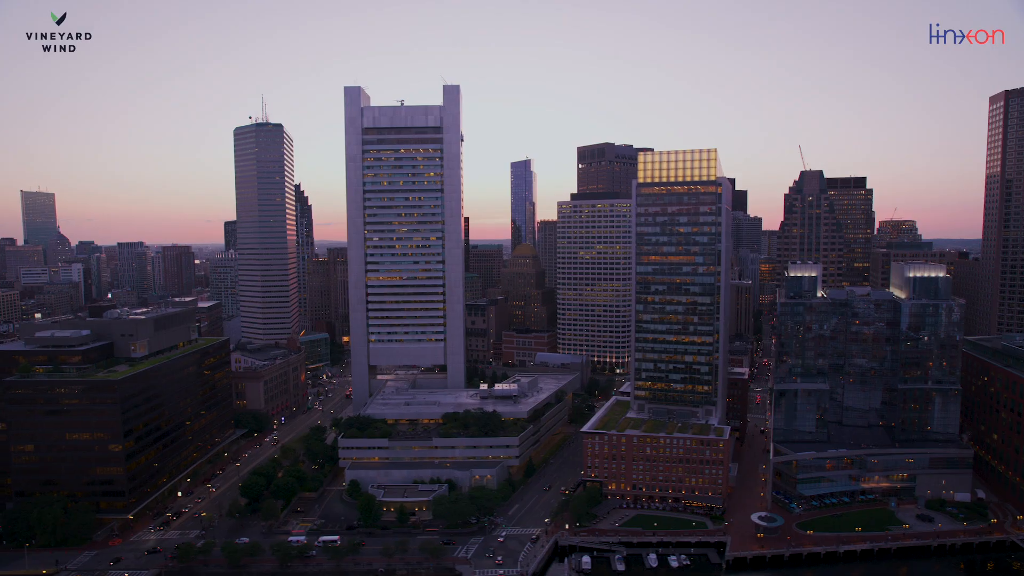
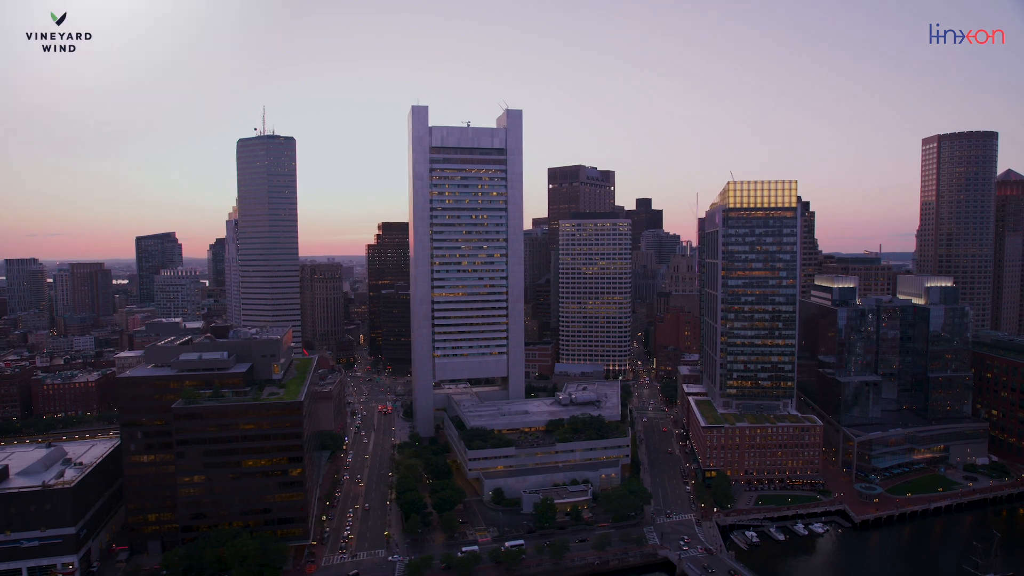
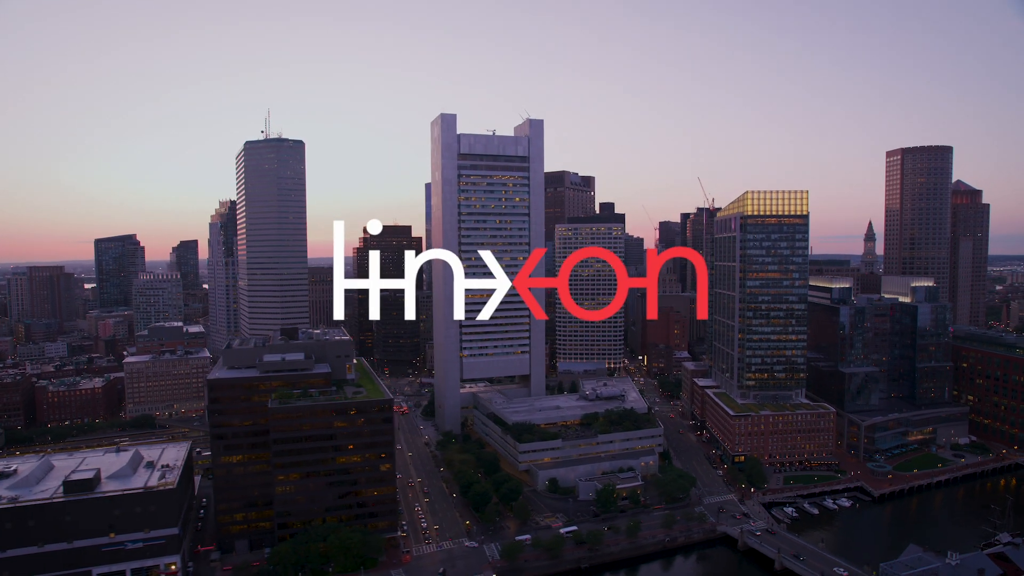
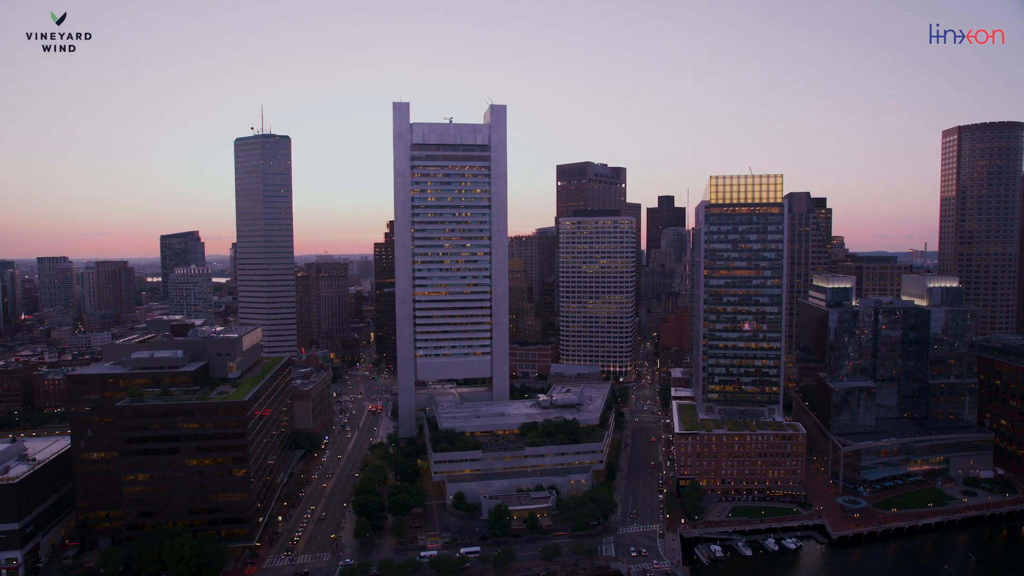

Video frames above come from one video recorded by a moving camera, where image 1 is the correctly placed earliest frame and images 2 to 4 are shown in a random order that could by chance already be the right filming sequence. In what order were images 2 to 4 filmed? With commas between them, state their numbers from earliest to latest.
4, 2, 3
